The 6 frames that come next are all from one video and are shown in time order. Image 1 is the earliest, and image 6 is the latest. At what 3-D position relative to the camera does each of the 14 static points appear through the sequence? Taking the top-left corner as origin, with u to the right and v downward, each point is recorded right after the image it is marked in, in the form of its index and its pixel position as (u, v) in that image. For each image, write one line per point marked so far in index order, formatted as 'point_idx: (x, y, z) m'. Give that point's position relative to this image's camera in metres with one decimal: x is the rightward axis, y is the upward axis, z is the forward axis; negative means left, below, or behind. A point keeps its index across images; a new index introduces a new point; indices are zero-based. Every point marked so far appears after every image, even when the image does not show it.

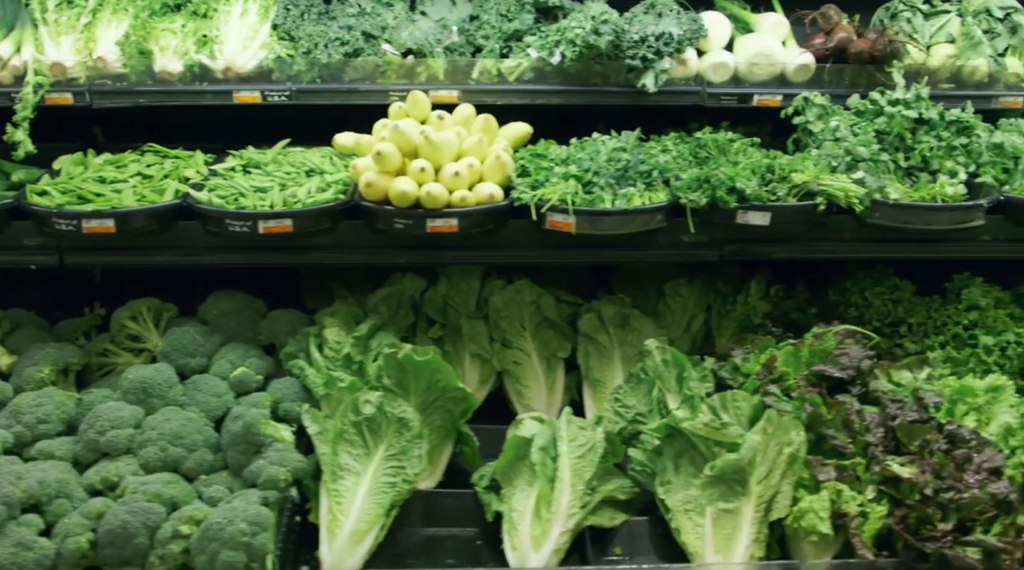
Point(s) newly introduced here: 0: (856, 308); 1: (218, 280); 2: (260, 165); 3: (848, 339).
0: (+1.0, -0.1, +2.7) m
1: (-1.0, 0.0, +3.1) m
2: (-0.8, +0.4, +2.7) m
3: (+0.9, -0.1, +2.4) m
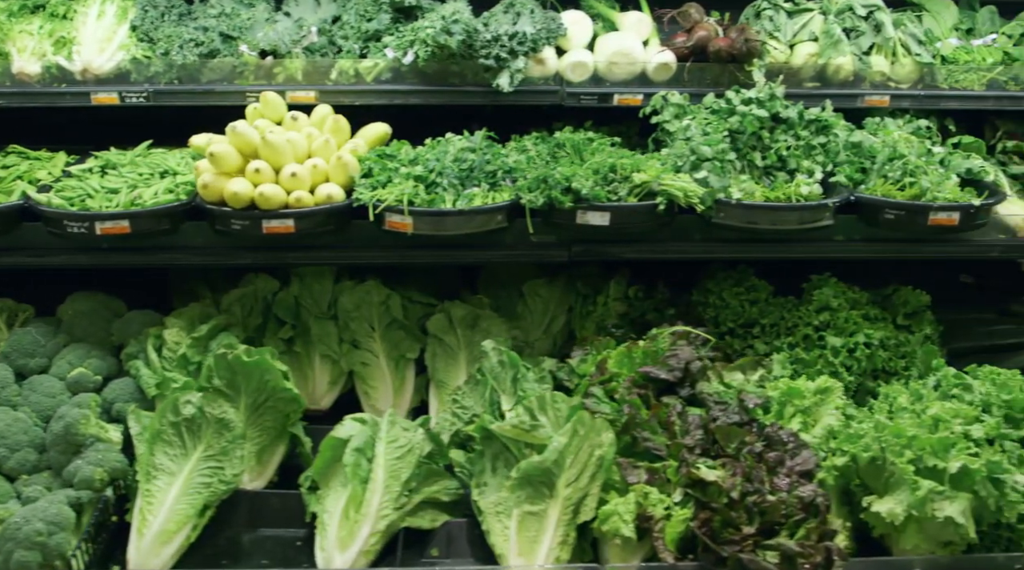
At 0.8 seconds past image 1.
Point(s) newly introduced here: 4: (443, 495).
0: (+0.6, -0.1, +2.7) m
1: (-1.4, 0.0, +3.1) m
2: (-1.2, +0.4, +2.8) m
3: (+0.4, -0.1, +2.4) m
4: (-0.2, -0.5, +2.3) m
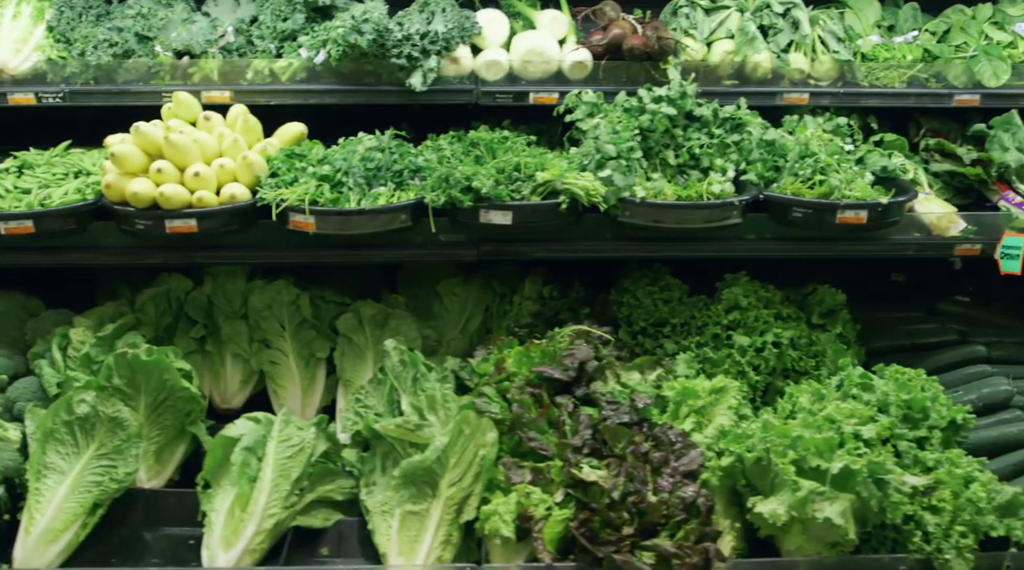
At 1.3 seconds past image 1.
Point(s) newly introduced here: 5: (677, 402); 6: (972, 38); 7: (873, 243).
0: (+0.3, -0.1, +2.7) m
1: (-1.7, 0.0, +3.1) m
2: (-1.5, +0.4, +2.8) m
3: (+0.2, -0.1, +2.4) m
4: (-0.4, -0.5, +2.3) m
5: (+0.4, -0.3, +2.3) m
6: (+1.5, +0.8, +2.9) m
7: (+1.1, +0.1, +2.7) m
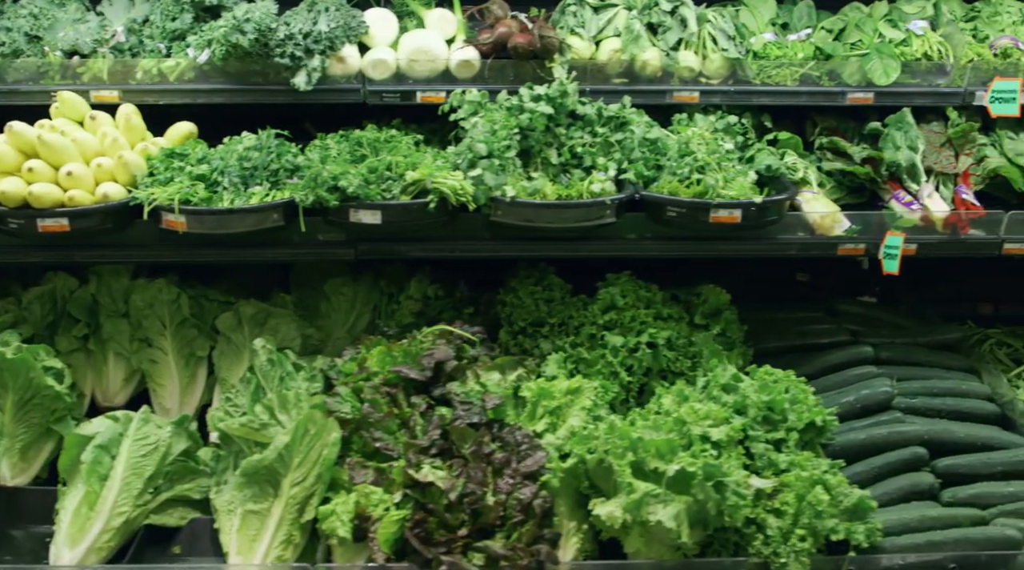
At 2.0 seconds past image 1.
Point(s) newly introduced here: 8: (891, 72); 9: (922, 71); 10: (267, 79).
0: (0.0, -0.1, +2.7) m
1: (-2.0, 0.0, +3.1) m
2: (-1.8, +0.4, +2.8) m
3: (-0.2, -0.1, +2.4) m
4: (-0.8, -0.5, +2.3) m
5: (0.0, -0.3, +2.3) m
6: (+1.1, +0.8, +2.9) m
7: (+0.7, +0.1, +2.6) m
8: (+1.1, +0.6, +2.8) m
9: (+1.3, +0.7, +2.8) m
10: (-0.7, +0.6, +2.8) m
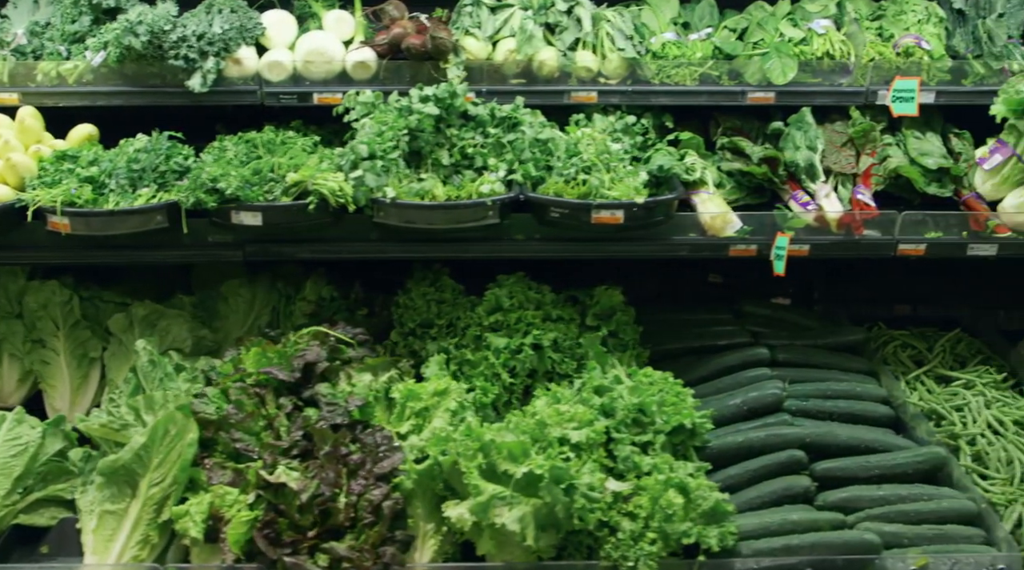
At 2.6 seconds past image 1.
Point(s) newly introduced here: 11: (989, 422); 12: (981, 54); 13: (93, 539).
0: (-0.3, -0.1, +2.7) m
1: (-2.3, 0.0, +3.1) m
2: (-2.1, +0.4, +2.8) m
3: (-0.5, -0.1, +2.4) m
4: (-1.1, -0.5, +2.3) m
5: (-0.3, -0.3, +2.3) m
6: (+0.8, +0.8, +2.9) m
7: (+0.4, +0.1, +2.6) m
8: (+0.8, +0.6, +2.7) m
9: (+0.9, +0.6, +2.7) m
10: (-1.1, +0.6, +2.8) m
11: (+1.3, -0.4, +2.5) m
12: (+1.5, +0.7, +2.9) m
13: (-1.0, -0.6, +2.1) m
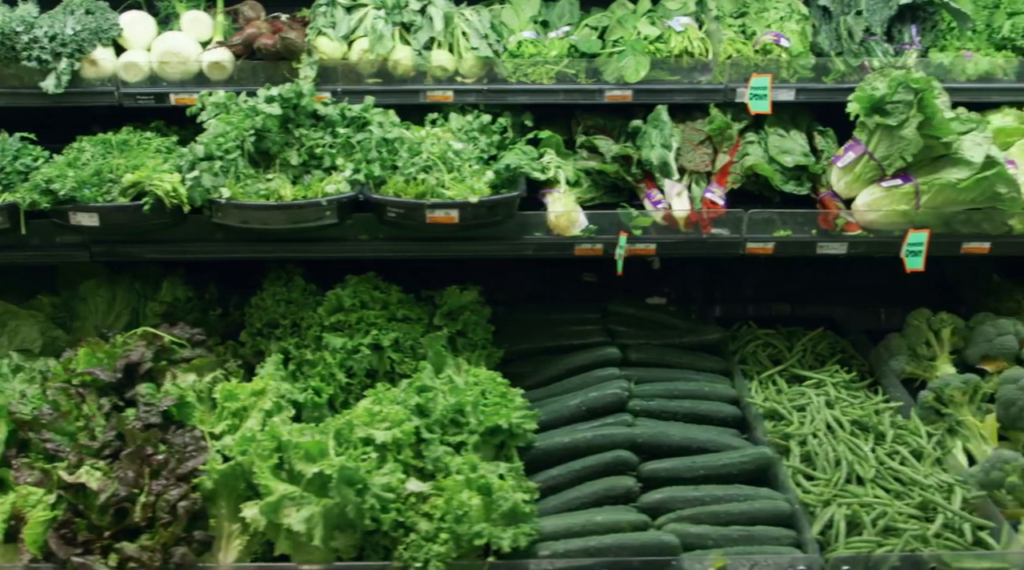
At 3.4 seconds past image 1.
0: (-0.8, -0.1, +2.7) m
1: (-2.8, 0.0, +3.2) m
2: (-2.6, +0.4, +2.8) m
3: (-1.0, -0.1, +2.4) m
4: (-1.6, -0.5, +2.3) m
5: (-0.7, -0.3, +2.3) m
6: (+0.4, +0.8, +2.8) m
7: (-0.1, +0.1, +2.6) m
8: (+0.4, +0.6, +2.7) m
9: (+0.5, +0.6, +2.7) m
10: (-1.5, +0.6, +2.8) m
11: (+0.9, -0.4, +2.5) m
12: (+1.0, +0.7, +2.8) m
13: (-1.4, -0.6, +2.1) m
